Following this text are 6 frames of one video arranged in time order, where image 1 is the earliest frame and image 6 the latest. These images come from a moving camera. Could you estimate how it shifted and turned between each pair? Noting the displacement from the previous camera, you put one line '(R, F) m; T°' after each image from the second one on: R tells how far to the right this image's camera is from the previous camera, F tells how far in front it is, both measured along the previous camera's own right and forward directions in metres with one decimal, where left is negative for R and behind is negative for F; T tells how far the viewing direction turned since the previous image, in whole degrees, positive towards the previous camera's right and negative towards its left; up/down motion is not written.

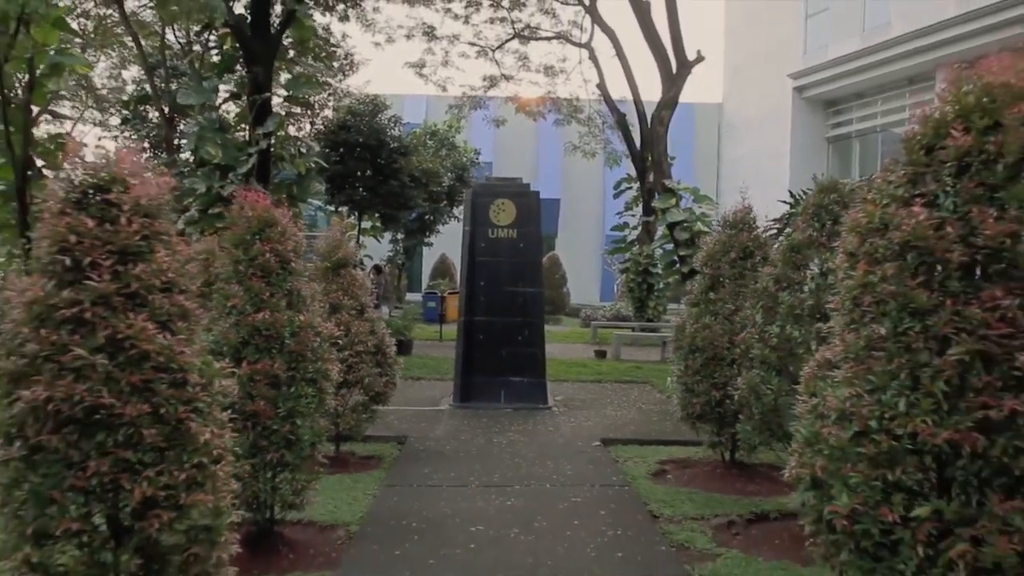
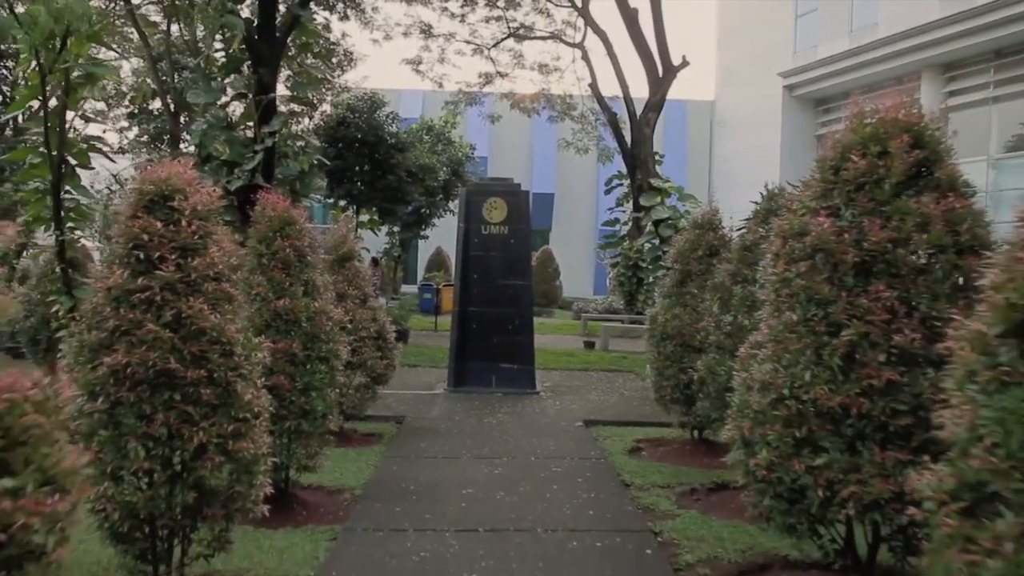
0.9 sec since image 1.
(0.0, -0.7) m; 0°
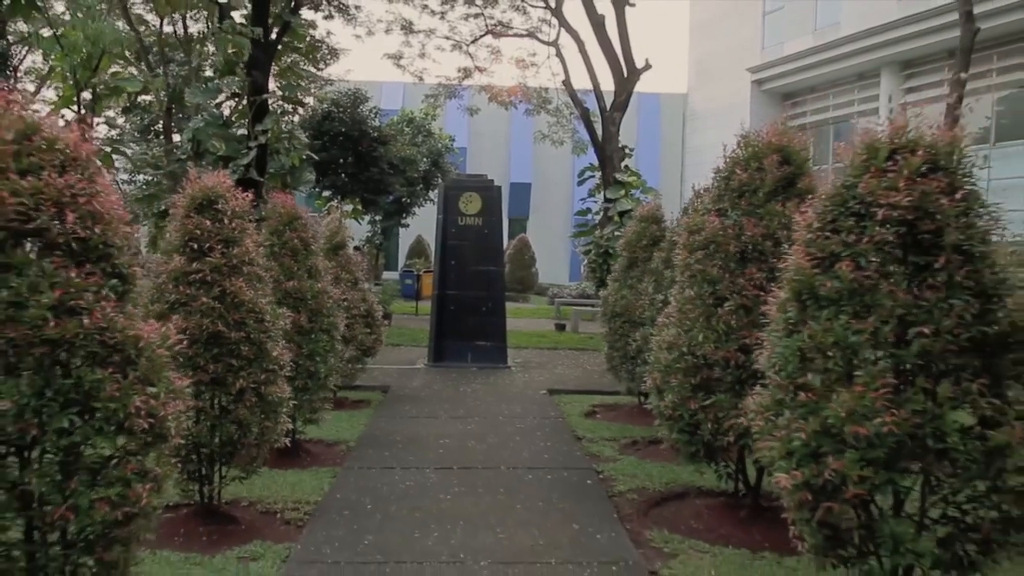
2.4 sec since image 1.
(+0.1, -1.2) m; +1°
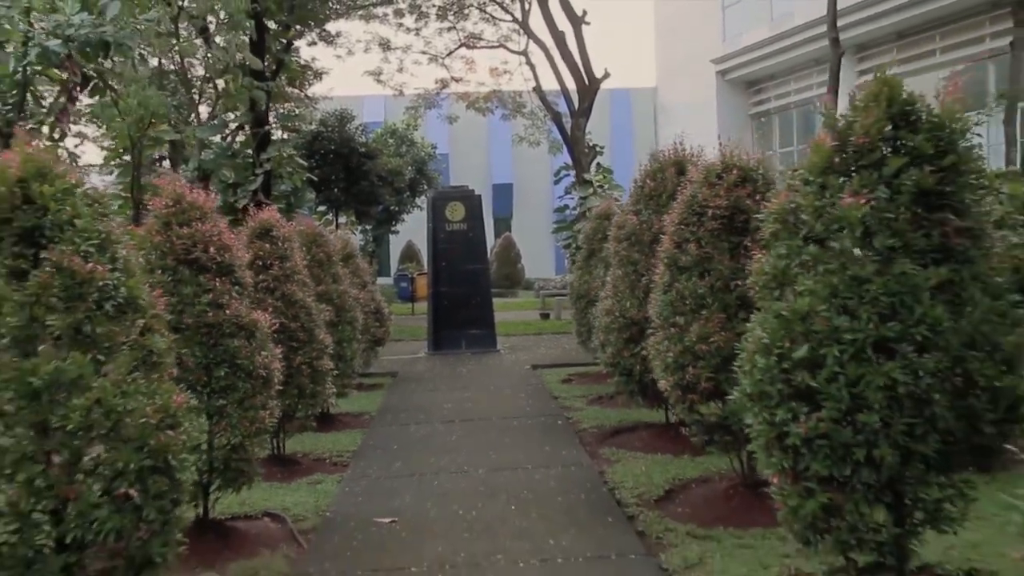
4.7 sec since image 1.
(+0.1, -1.9) m; 0°
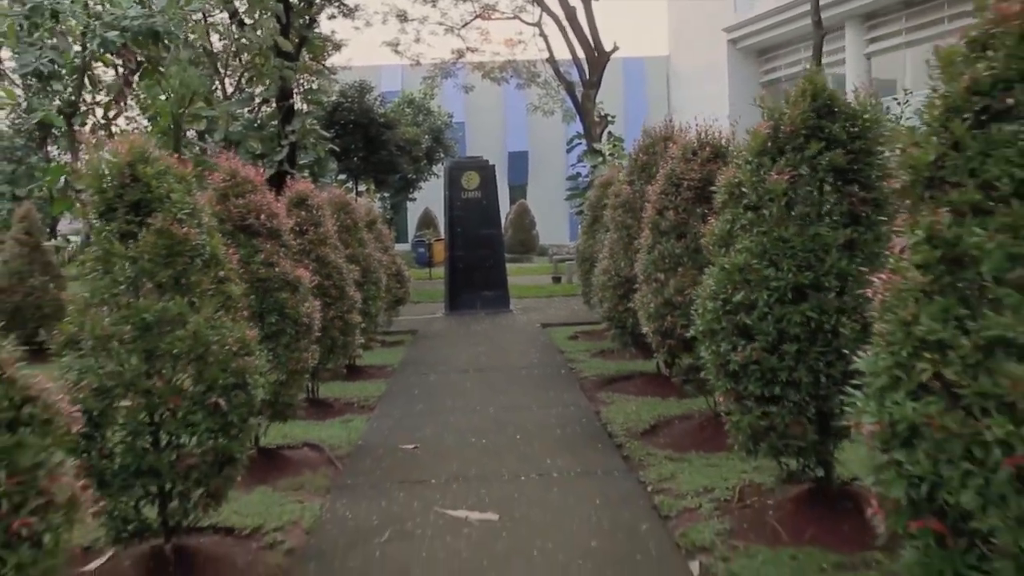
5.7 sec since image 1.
(+0.1, -0.9) m; -1°
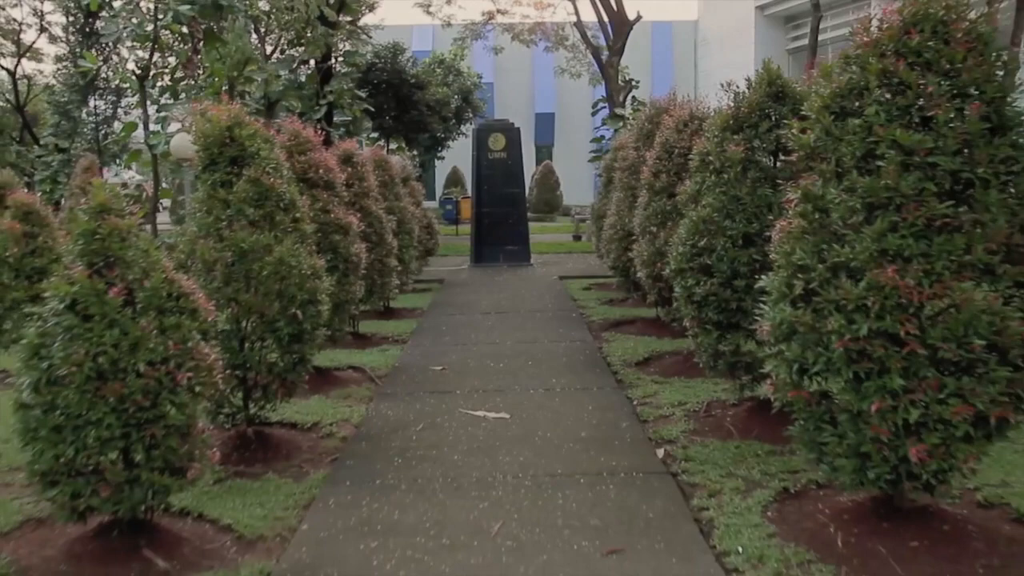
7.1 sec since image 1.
(+0.1, -1.1) m; -1°
